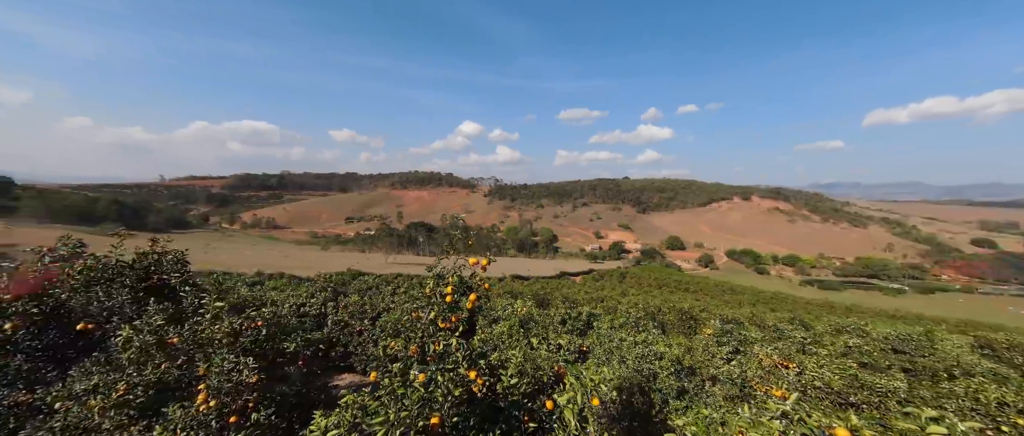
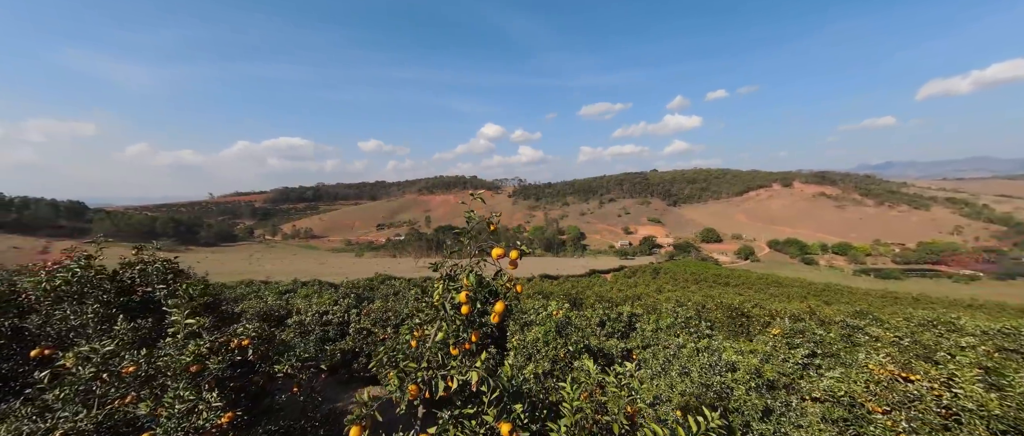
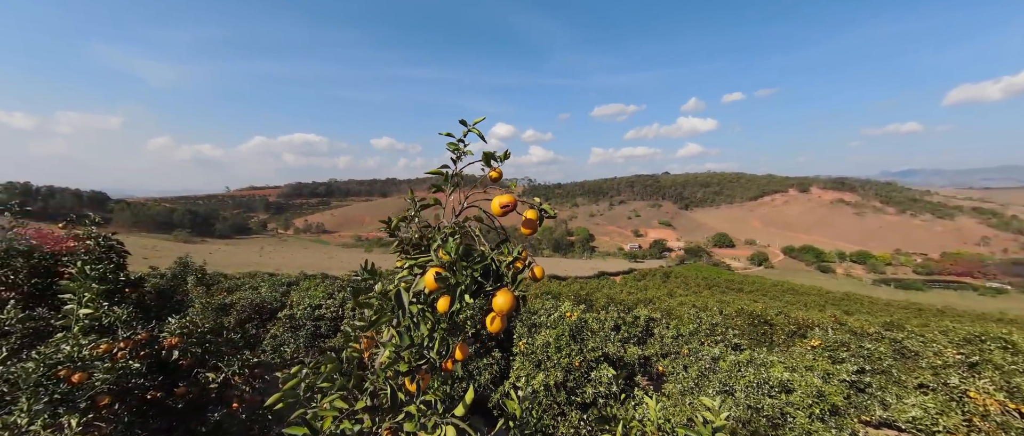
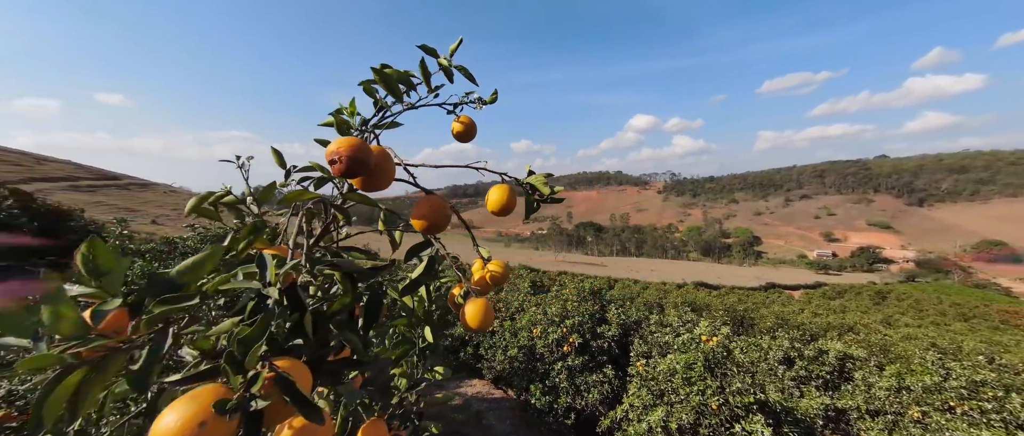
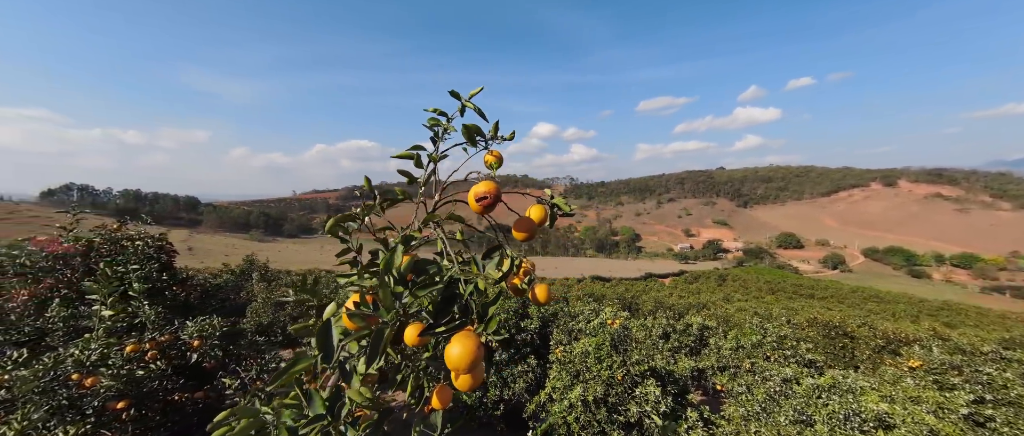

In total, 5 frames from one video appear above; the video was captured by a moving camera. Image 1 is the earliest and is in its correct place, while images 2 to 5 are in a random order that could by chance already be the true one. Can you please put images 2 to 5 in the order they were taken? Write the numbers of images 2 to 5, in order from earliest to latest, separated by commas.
2, 3, 5, 4
